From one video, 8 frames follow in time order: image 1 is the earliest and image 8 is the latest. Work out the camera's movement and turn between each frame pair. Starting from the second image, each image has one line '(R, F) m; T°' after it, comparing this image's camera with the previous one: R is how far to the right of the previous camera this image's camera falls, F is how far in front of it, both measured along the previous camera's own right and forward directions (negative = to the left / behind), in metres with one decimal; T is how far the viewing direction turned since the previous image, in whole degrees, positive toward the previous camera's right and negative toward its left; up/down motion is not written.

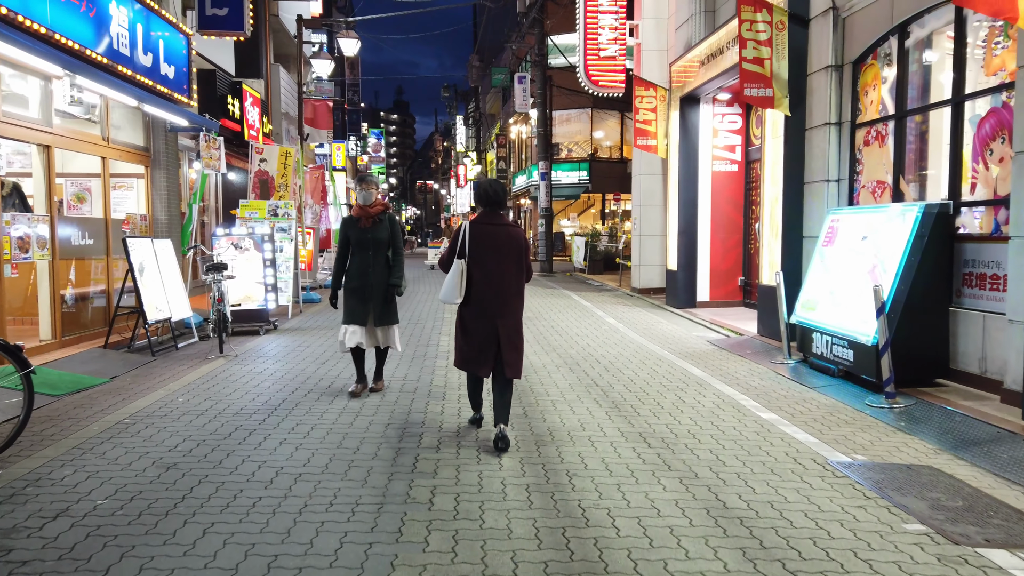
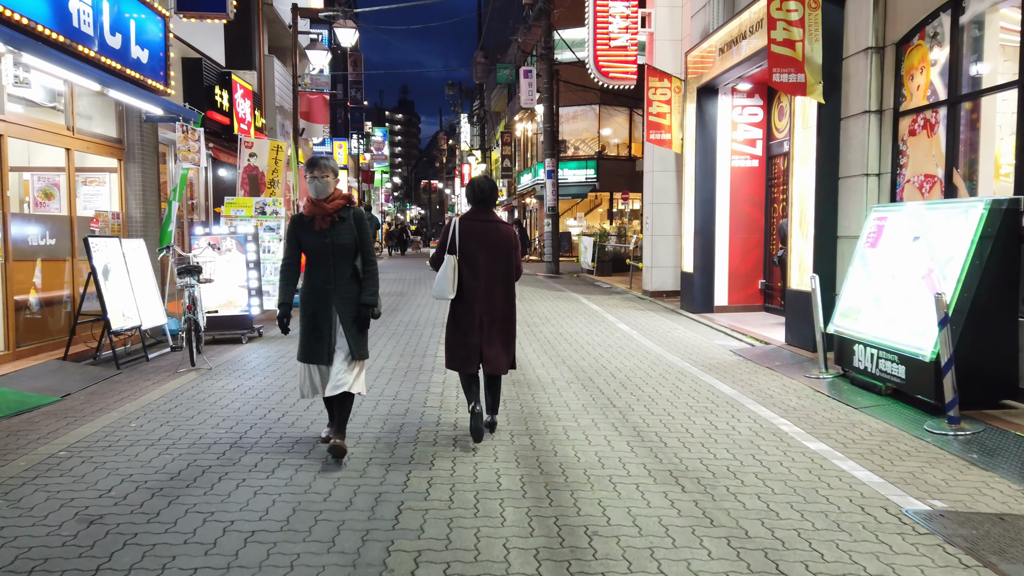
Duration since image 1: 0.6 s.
(0.0, +0.9) m; 0°
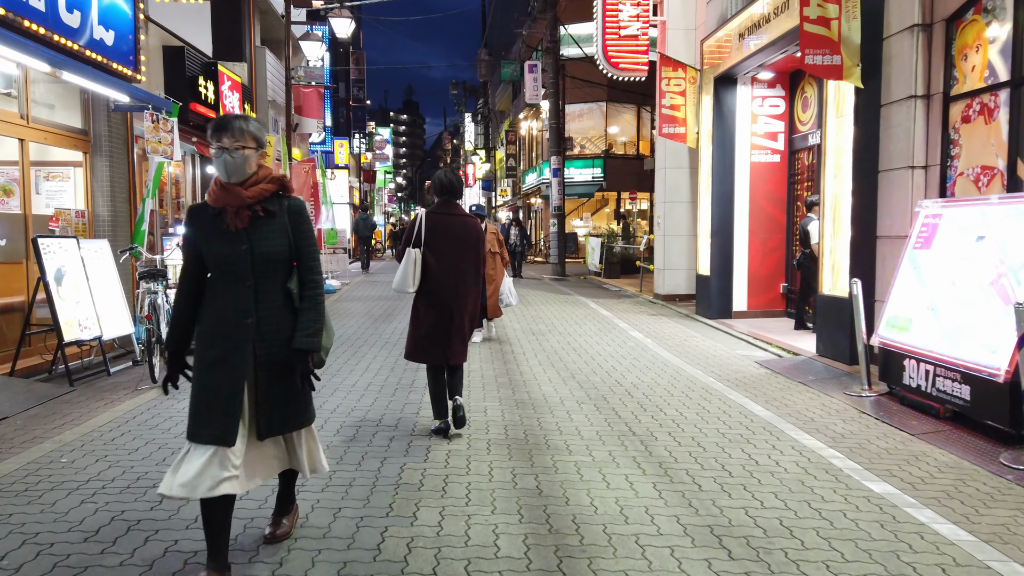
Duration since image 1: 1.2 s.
(0.0, +0.9) m; 0°
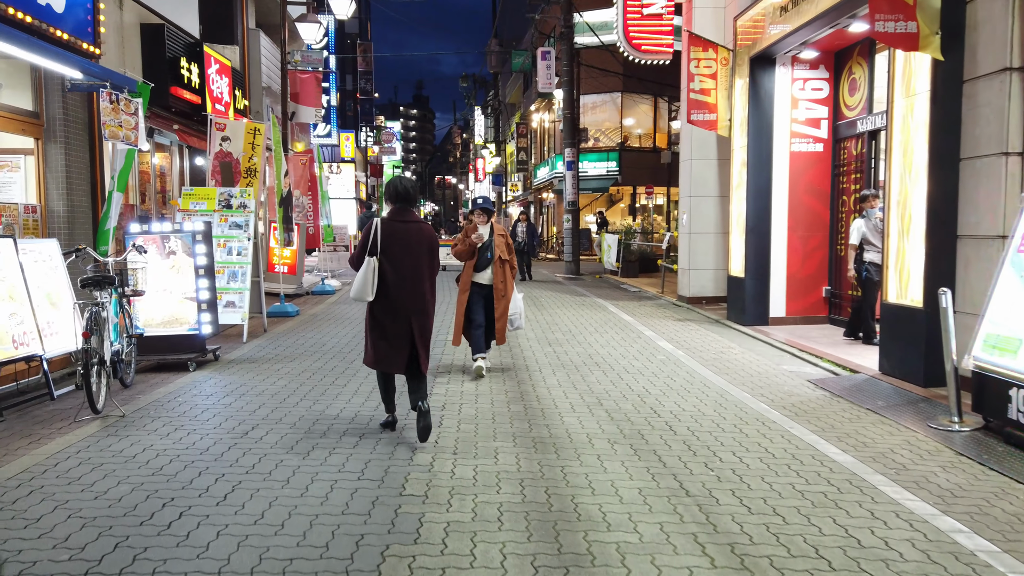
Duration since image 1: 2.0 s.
(0.0, +1.2) m; -1°
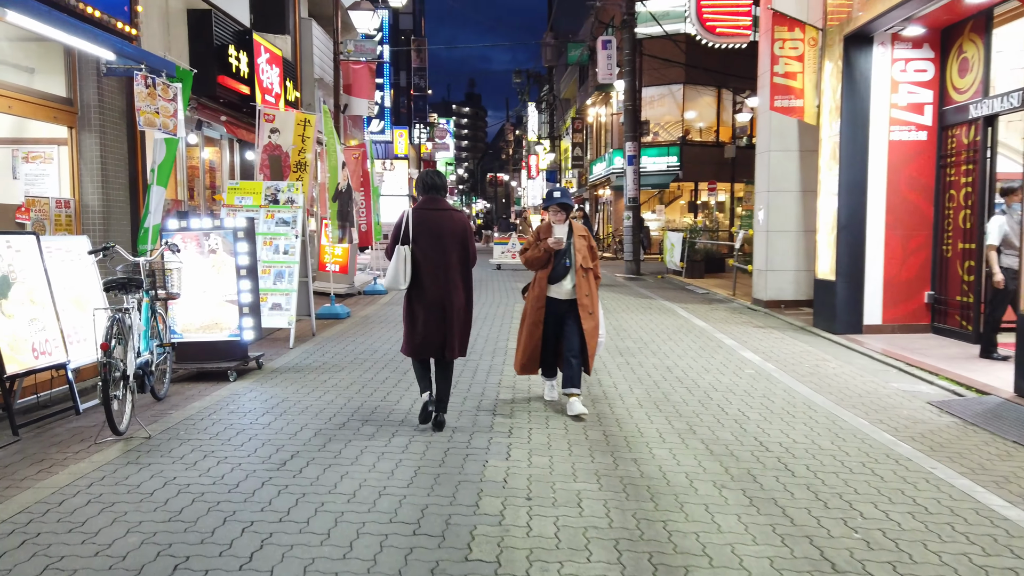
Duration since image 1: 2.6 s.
(-0.2, +0.8) m; -4°
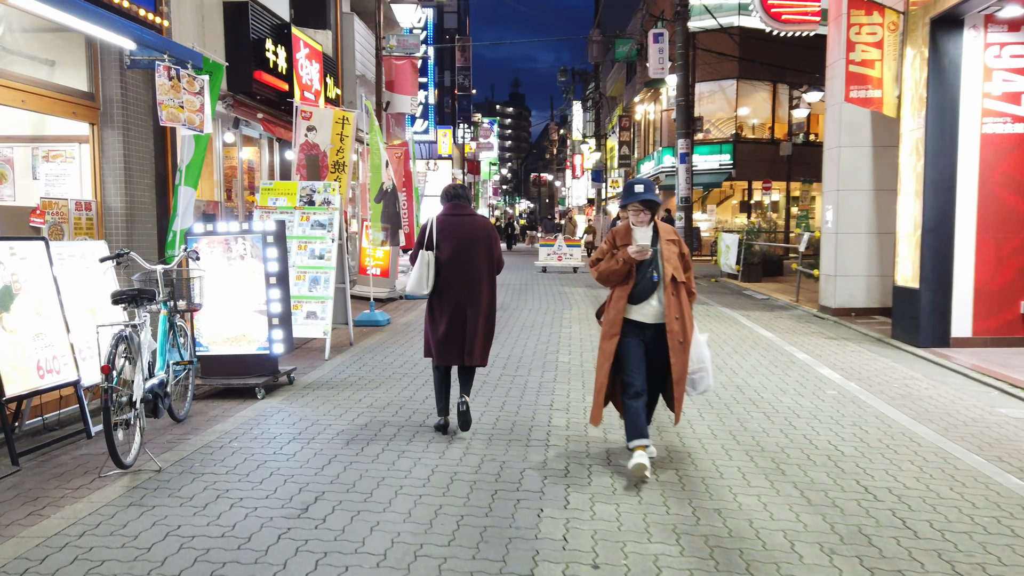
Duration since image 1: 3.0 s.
(-0.1, +0.7) m; -3°
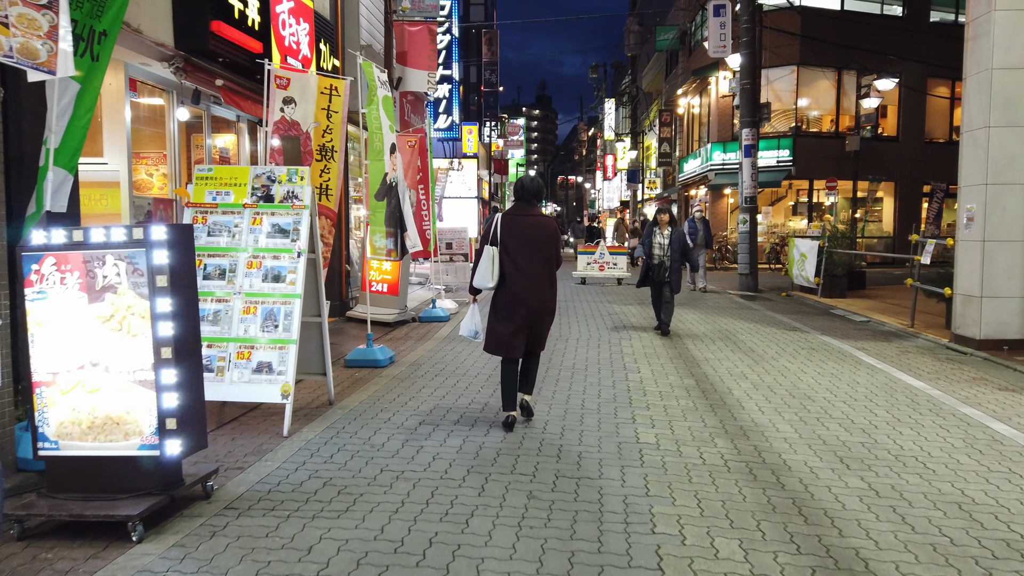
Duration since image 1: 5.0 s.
(-0.2, +2.8) m; -2°
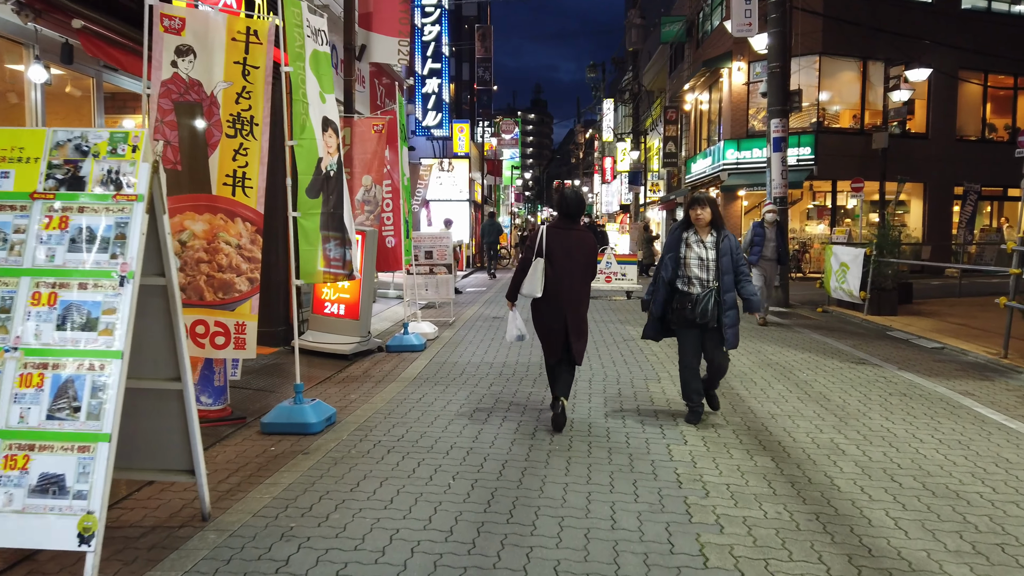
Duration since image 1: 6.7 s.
(0.0, +2.3) m; 0°
